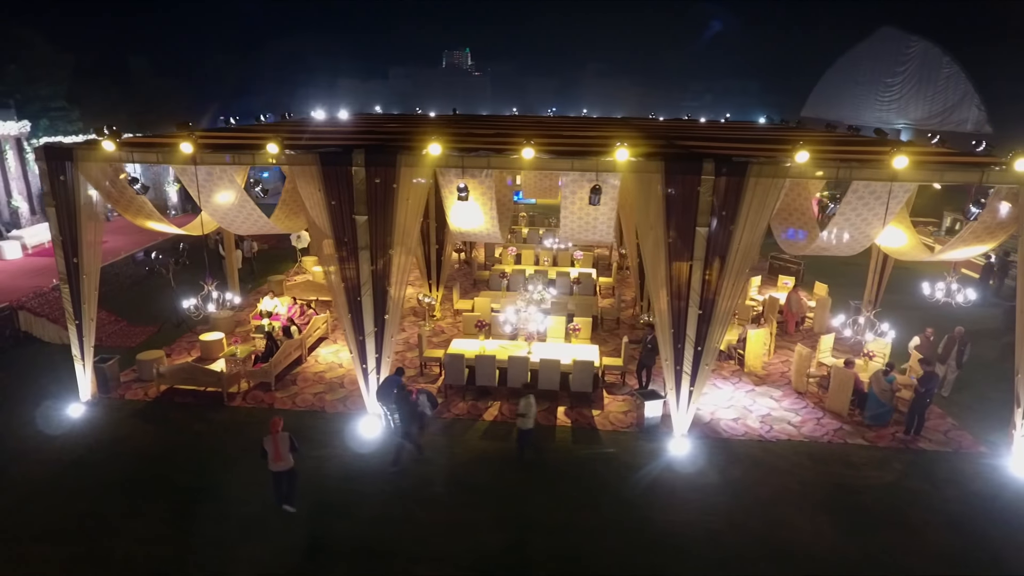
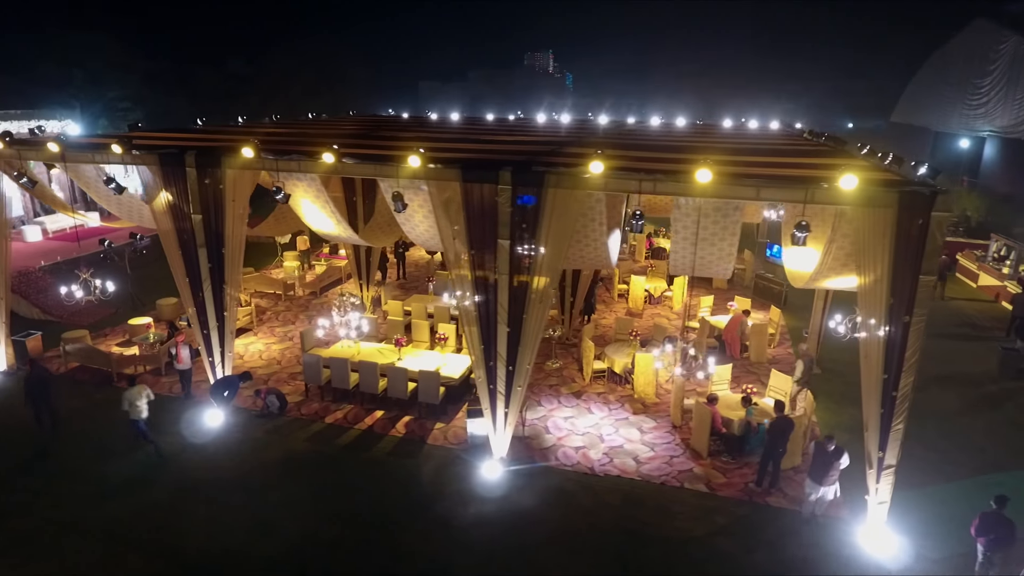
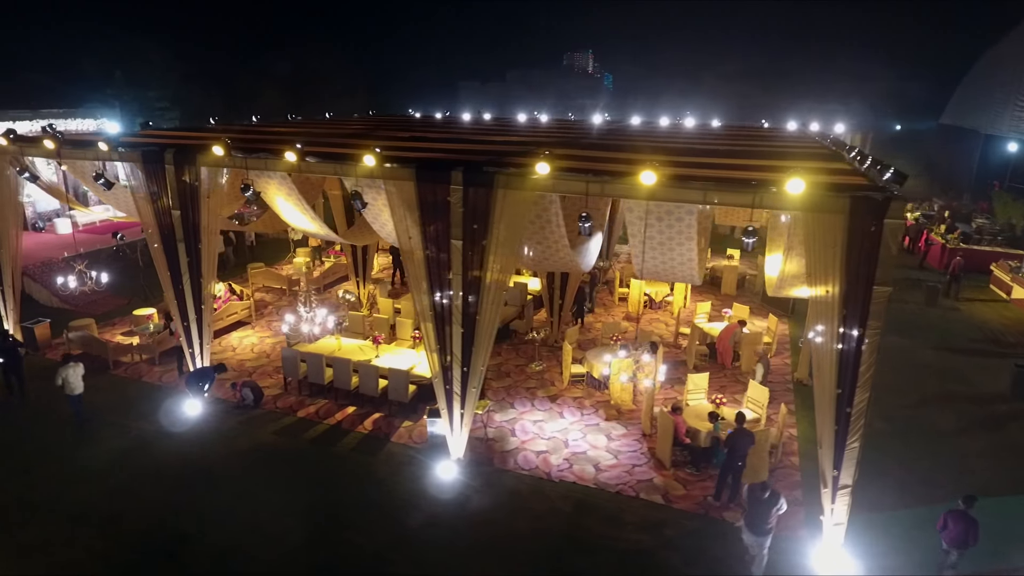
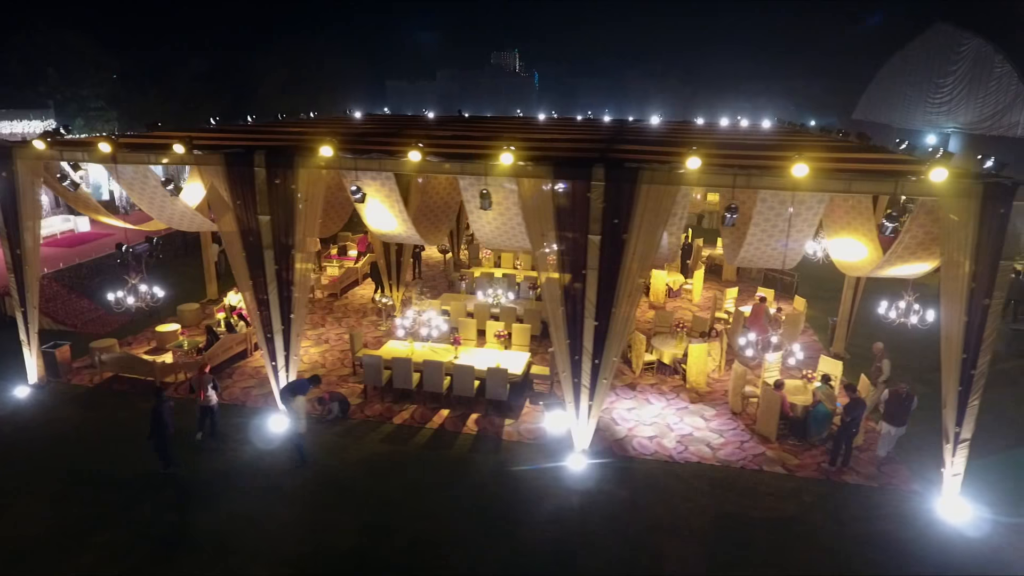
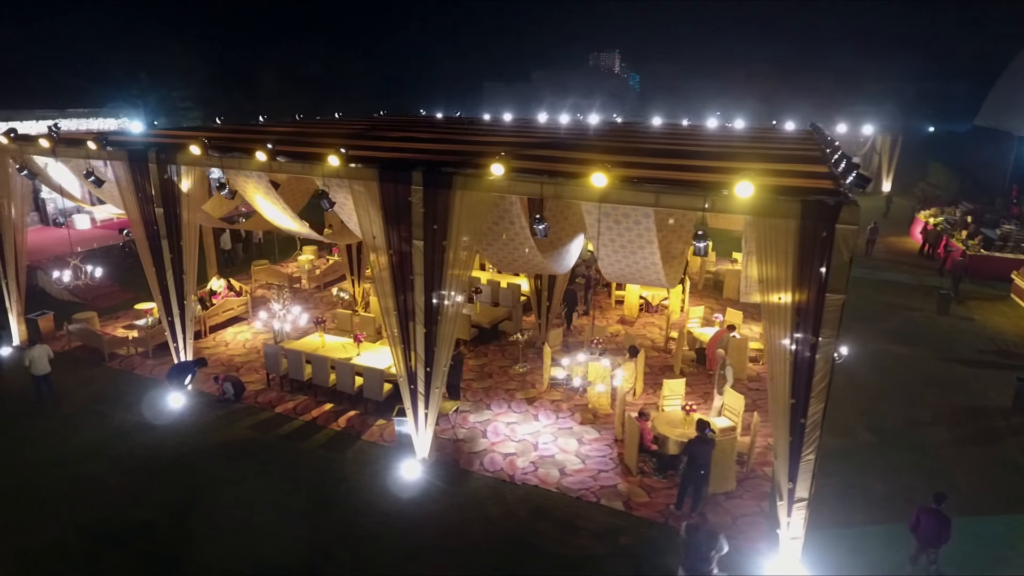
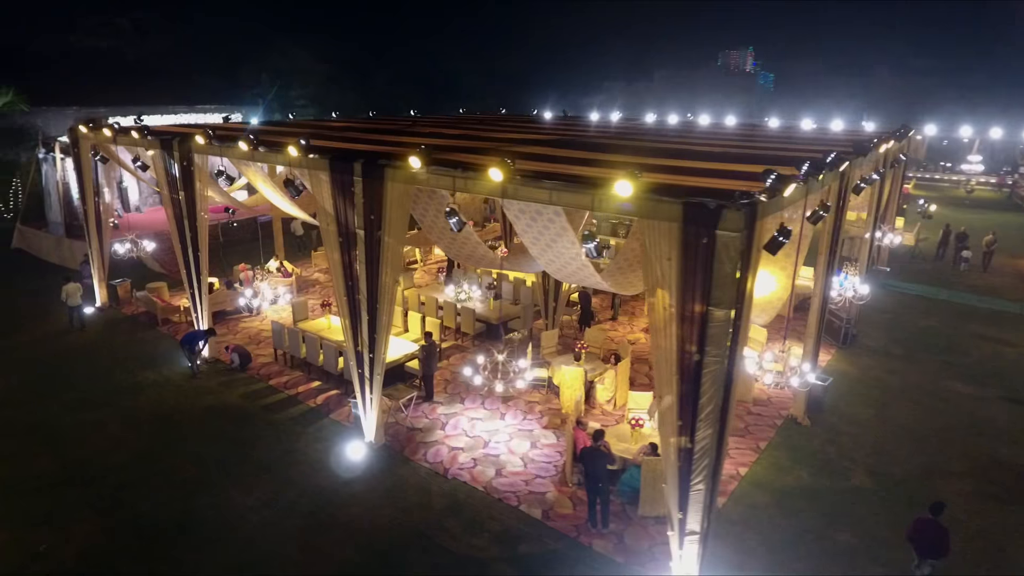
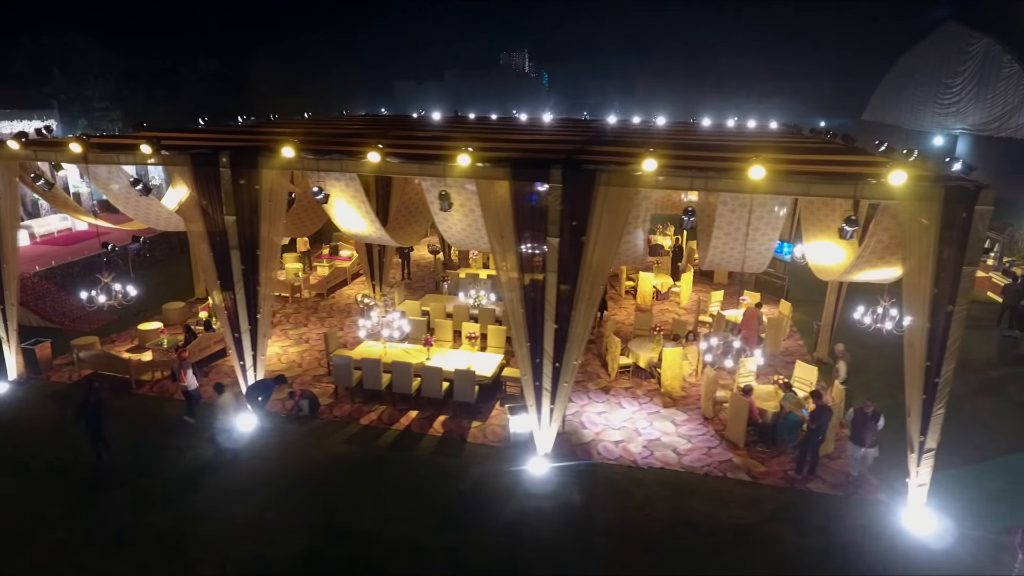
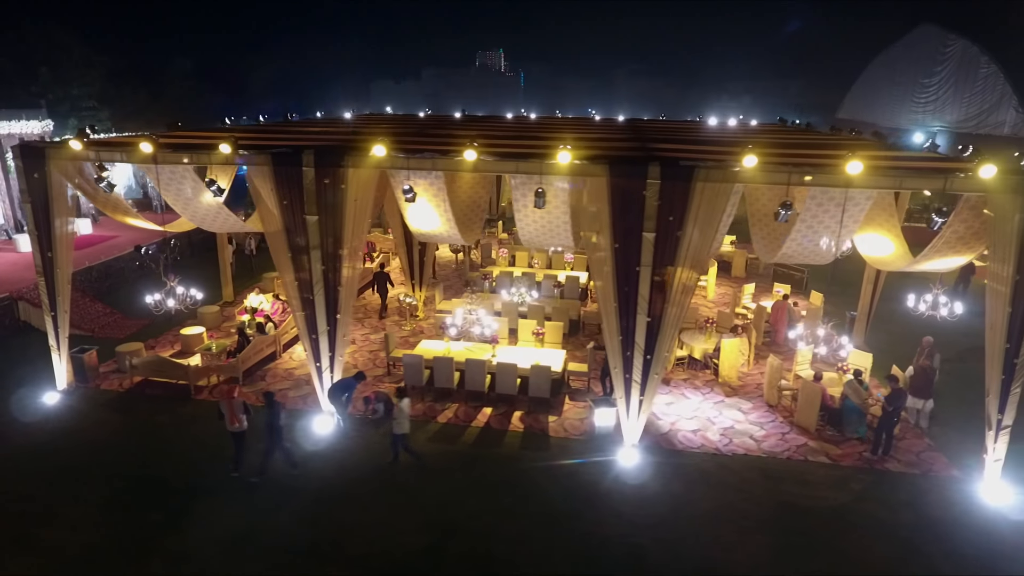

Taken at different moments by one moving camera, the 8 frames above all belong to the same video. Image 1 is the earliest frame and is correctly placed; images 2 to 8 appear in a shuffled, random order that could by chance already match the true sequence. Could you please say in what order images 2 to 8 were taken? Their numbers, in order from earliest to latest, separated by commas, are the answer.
8, 4, 7, 2, 3, 5, 6
